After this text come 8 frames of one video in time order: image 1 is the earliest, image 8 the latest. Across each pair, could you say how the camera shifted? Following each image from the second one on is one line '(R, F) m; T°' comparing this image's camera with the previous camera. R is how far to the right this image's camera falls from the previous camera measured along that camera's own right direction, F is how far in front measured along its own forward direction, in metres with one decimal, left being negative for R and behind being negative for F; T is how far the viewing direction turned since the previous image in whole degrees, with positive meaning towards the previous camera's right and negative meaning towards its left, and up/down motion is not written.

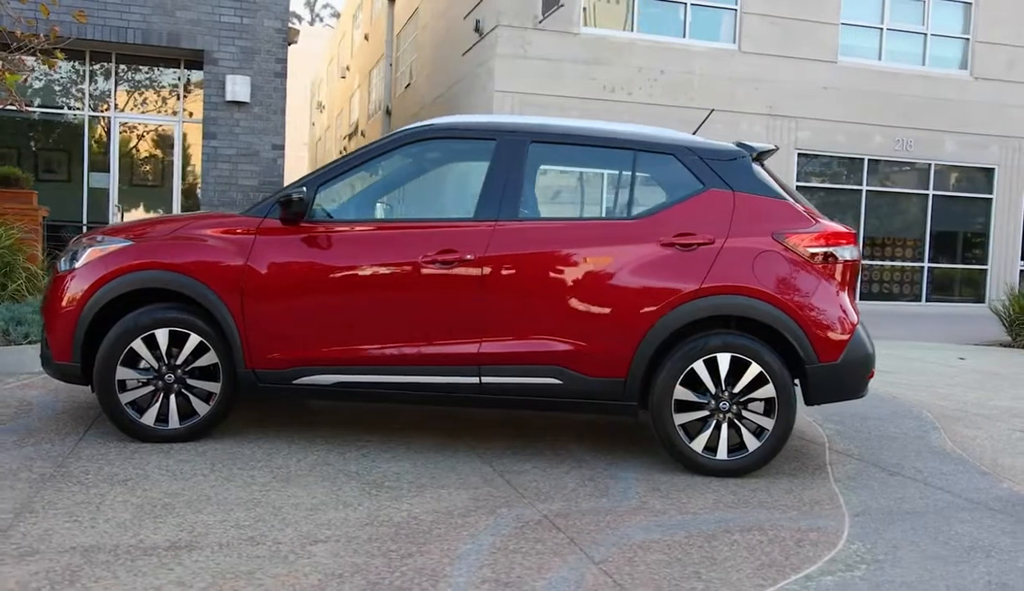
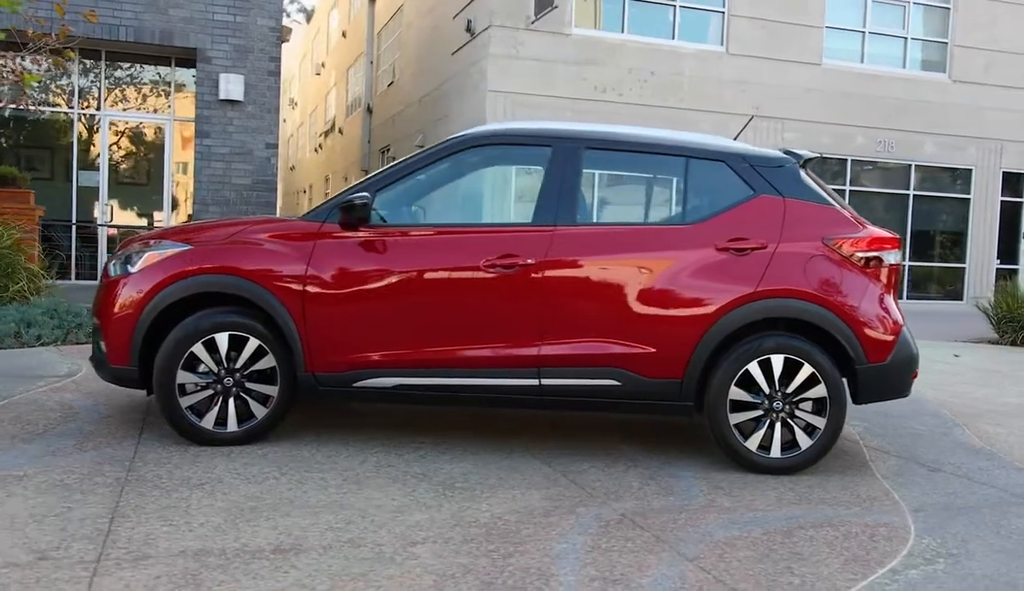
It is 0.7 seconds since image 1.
(-0.5, -0.1) m; +2°
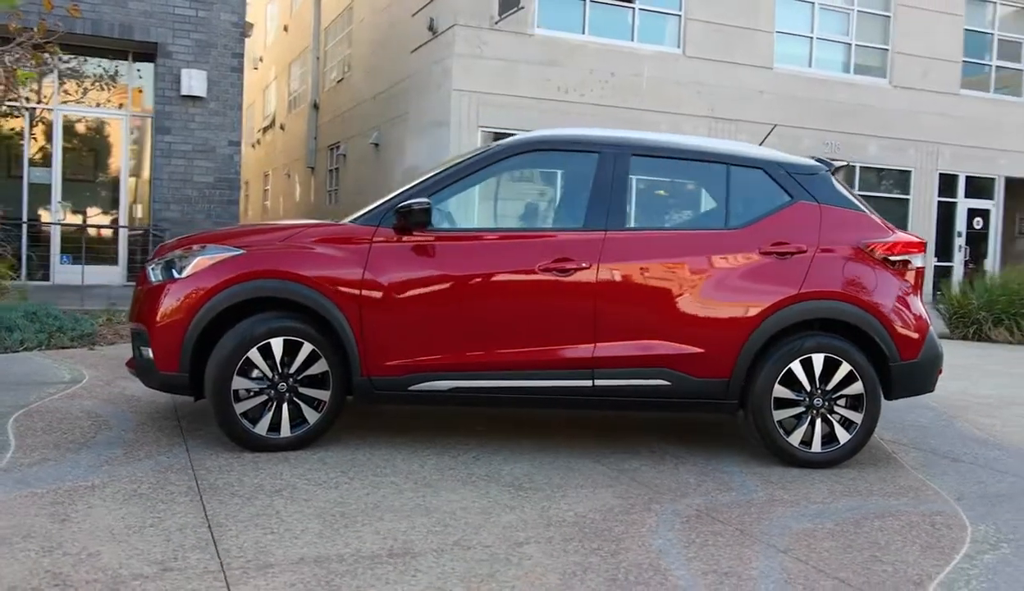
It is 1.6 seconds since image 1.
(-0.7, -0.1) m; +5°
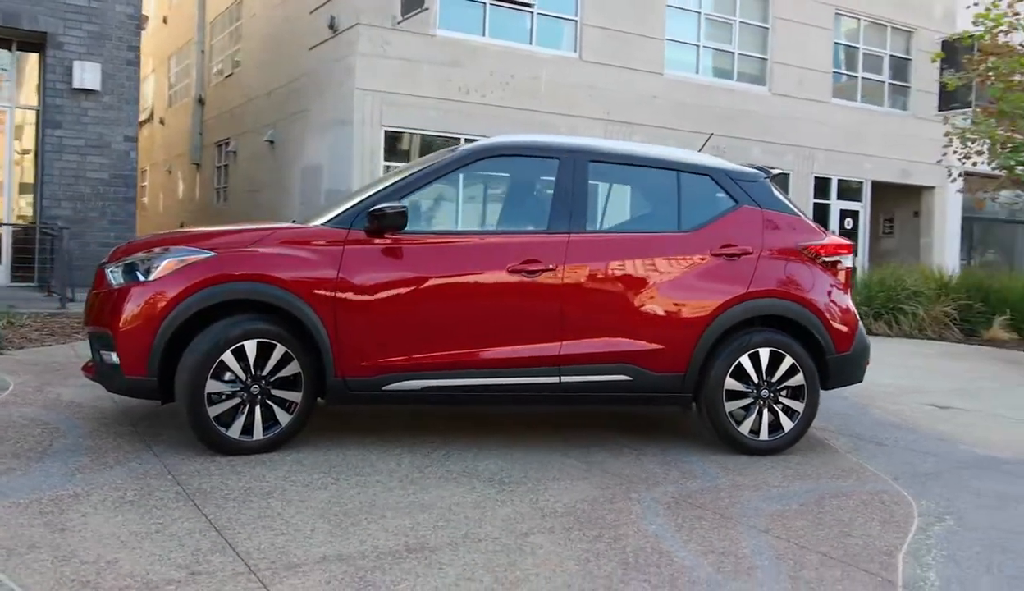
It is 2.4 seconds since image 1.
(-0.5, -0.1) m; +8°
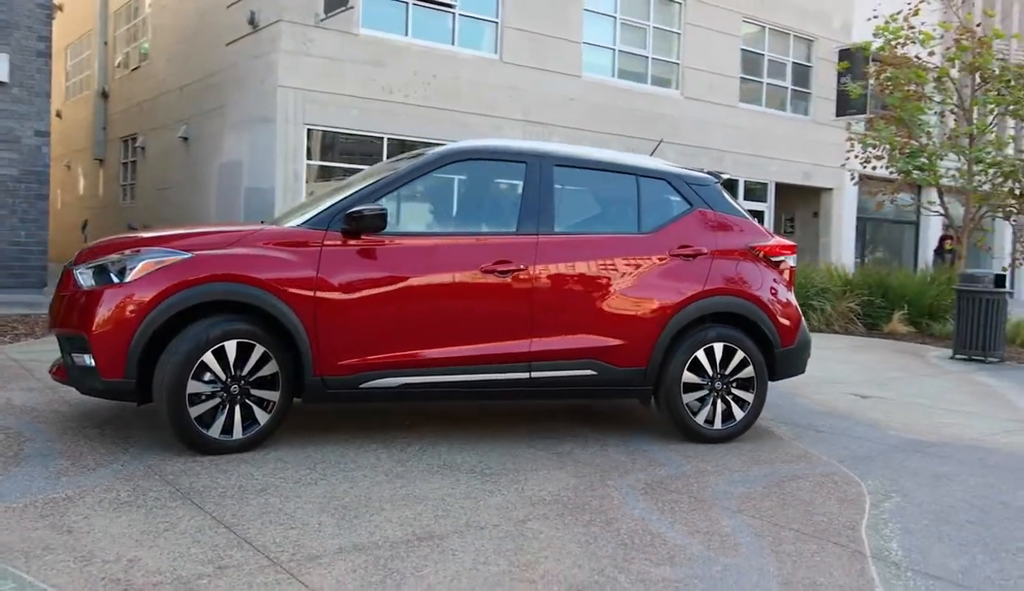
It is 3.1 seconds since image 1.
(-0.4, -0.2) m; +6°
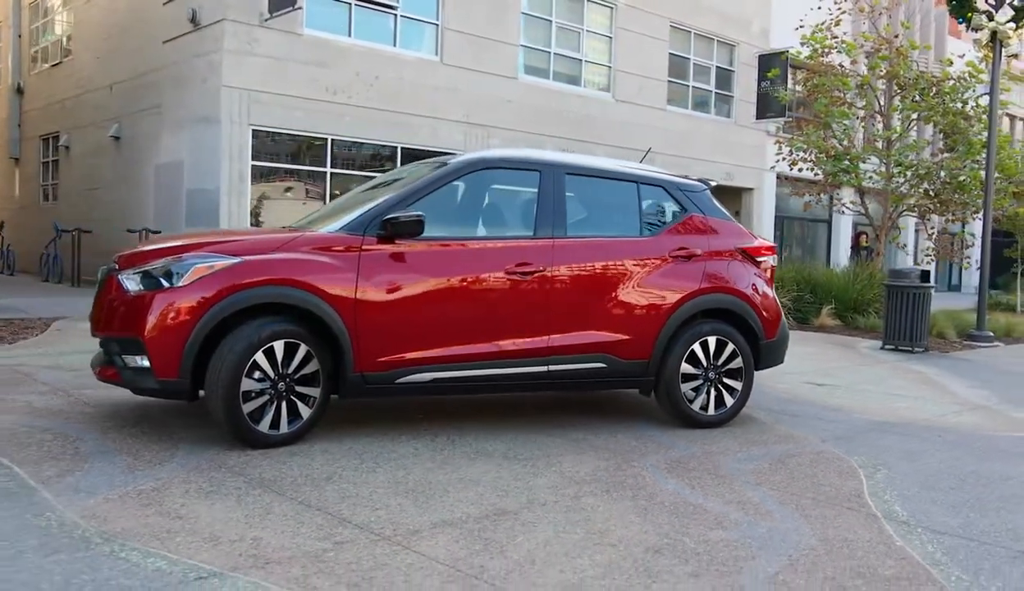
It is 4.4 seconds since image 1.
(-0.7, -0.4) m; +6°
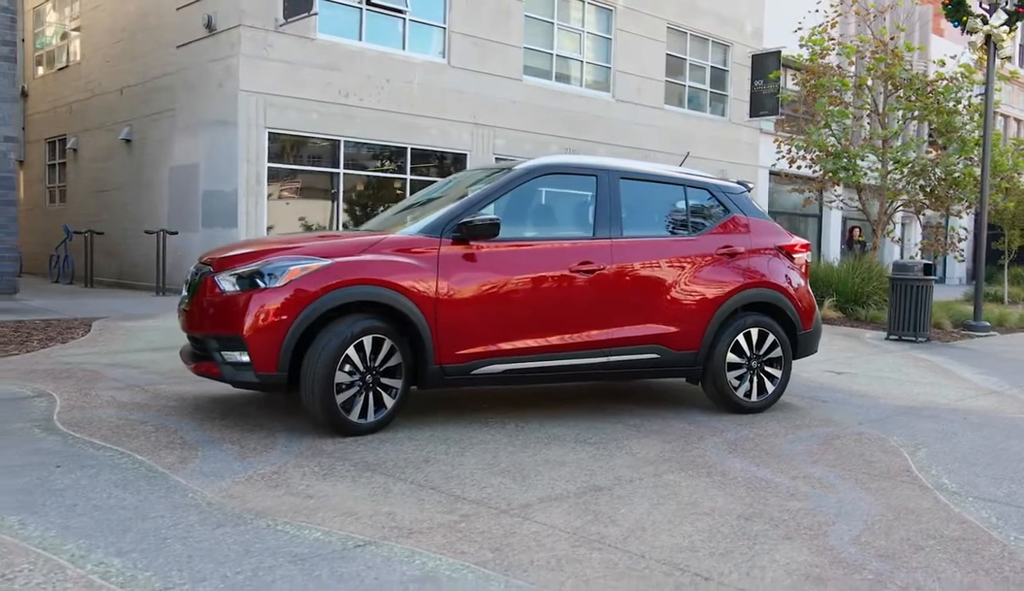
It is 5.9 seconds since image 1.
(-0.5, -0.4) m; +1°
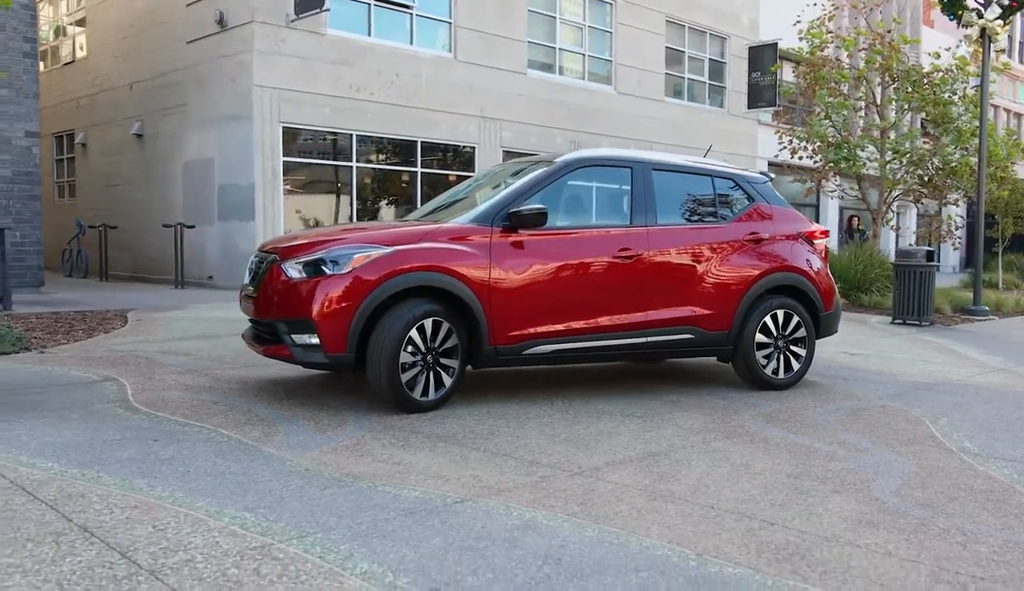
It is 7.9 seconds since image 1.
(-0.4, -0.4) m; +1°
